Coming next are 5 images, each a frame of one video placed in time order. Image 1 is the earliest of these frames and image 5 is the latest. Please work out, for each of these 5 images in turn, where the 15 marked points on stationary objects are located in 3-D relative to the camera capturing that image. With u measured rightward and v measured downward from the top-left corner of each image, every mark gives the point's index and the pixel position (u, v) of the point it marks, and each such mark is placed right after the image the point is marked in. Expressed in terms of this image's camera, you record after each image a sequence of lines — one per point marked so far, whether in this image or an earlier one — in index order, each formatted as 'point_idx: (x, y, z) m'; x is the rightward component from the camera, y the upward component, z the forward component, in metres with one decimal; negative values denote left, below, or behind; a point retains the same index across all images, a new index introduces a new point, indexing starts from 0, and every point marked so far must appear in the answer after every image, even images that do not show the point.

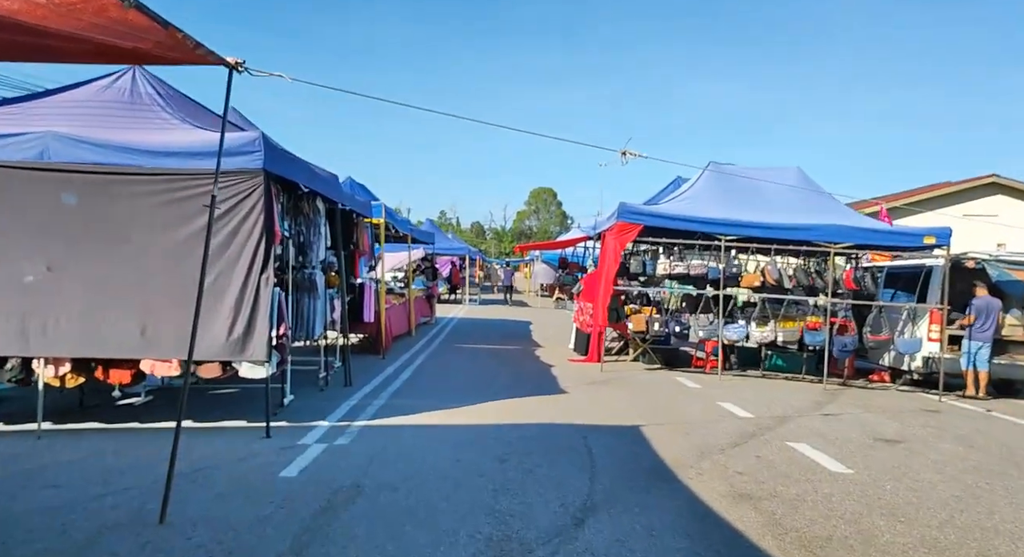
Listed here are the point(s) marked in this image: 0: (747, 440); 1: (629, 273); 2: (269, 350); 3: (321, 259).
0: (+2.4, -1.6, +8.0) m
1: (+2.1, +0.1, +14.1) m
2: (-2.2, -0.6, +7.2) m
3: (-2.6, +0.3, +10.6) m
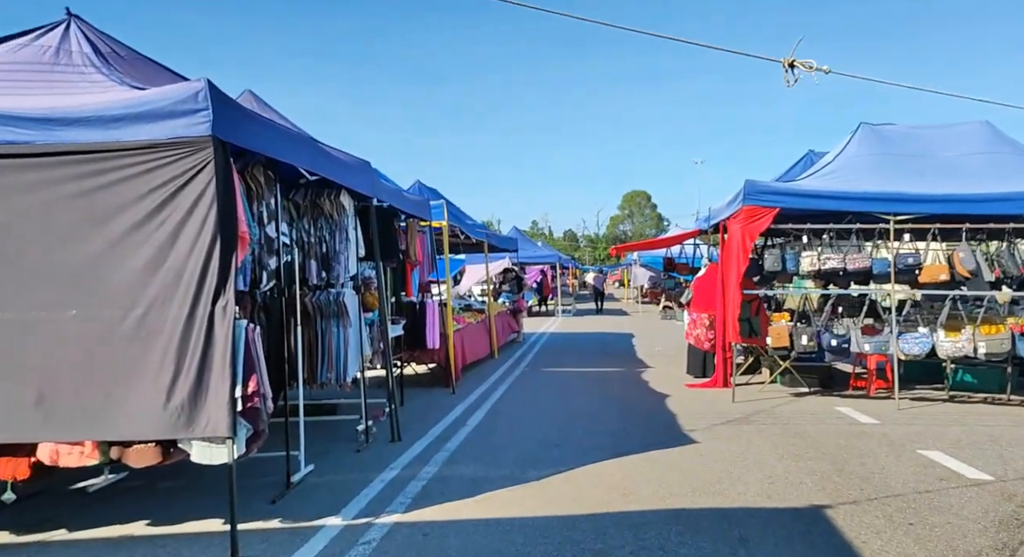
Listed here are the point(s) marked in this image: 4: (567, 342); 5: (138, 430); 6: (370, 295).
0: (+3.1, -1.5, +4.8) m
1: (+3.4, +0.1, +10.9) m
2: (-1.6, -0.8, +4.6) m
3: (-1.6, +0.1, +8.0) m
4: (+1.3, -1.6, +19.6) m
5: (-2.1, -0.9, +4.6) m
6: (-1.5, -0.2, +8.6) m
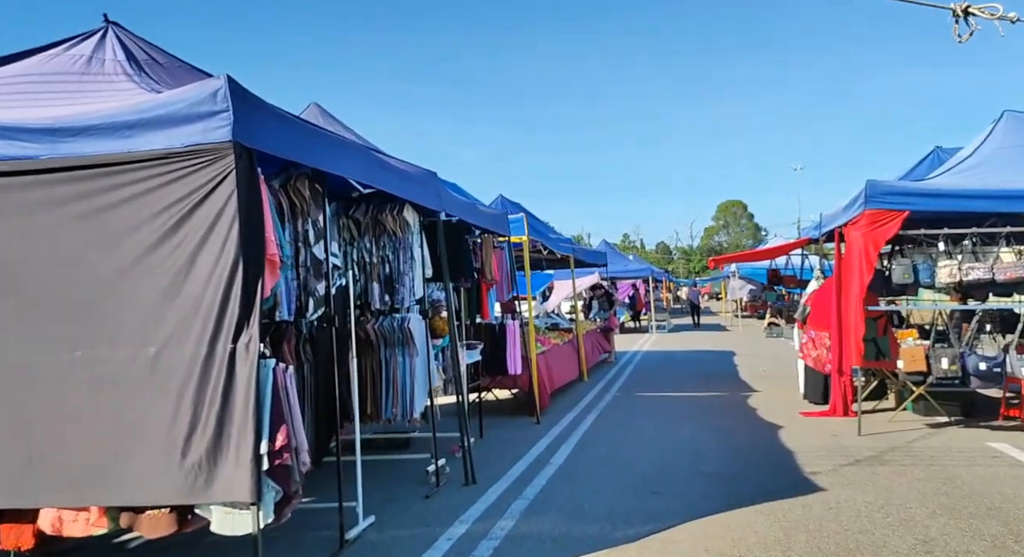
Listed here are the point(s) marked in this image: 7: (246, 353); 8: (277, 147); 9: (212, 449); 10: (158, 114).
0: (+3.5, -1.6, +3.5) m
1: (+4.5, -0.1, +9.5) m
2: (-1.2, -1.0, +3.8) m
3: (-0.9, -0.2, +7.2) m
4: (+3.5, -1.9, +18.4) m
5: (-1.7, -1.0, +3.8) m
6: (-0.7, -0.4, +7.7) m
7: (-1.3, -0.4, +3.9) m
8: (-1.2, +0.7, +4.3) m
9: (-1.4, -0.8, +3.8) m
10: (-1.8, +0.8, +4.0) m
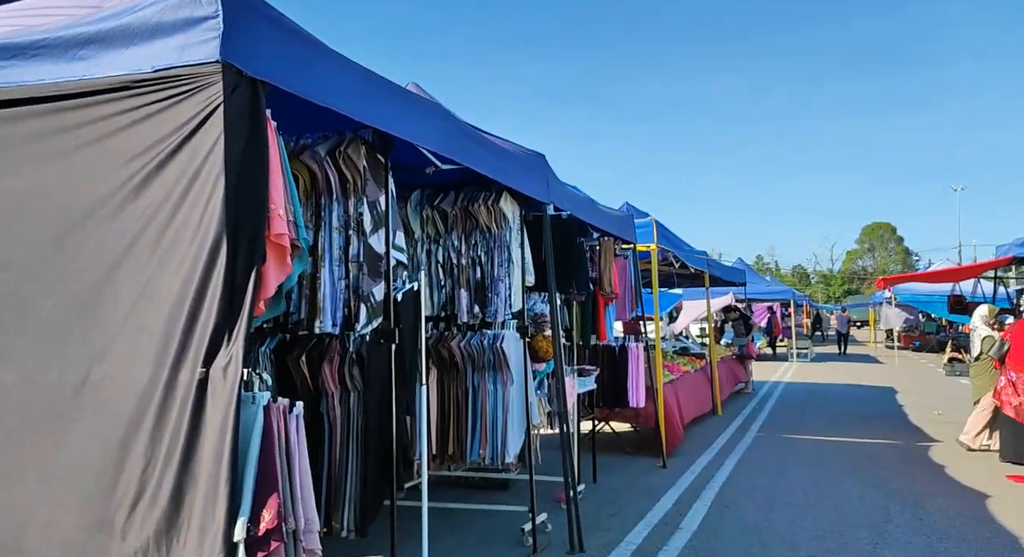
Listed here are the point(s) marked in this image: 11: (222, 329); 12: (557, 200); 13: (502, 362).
0: (+3.7, -1.7, +1.4) m
1: (+5.7, -0.3, +7.2) m
2: (-0.9, -0.9, +2.4) m
3: (0.0, -0.2, +5.7) m
4: (+6.0, -2.4, +16.1) m
5: (-1.4, -1.0, +2.6) m
6: (+0.3, -0.5, +6.3) m
7: (-0.9, -0.3, +2.5) m
8: (-0.8, +0.7, +2.9) m
9: (-1.1, -0.8, +2.5) m
10: (-1.3, +0.9, +2.7) m
11: (-0.9, -0.2, +2.6) m
12: (+0.4, +0.6, +5.9) m
13: (-0.1, -0.6, +5.5) m
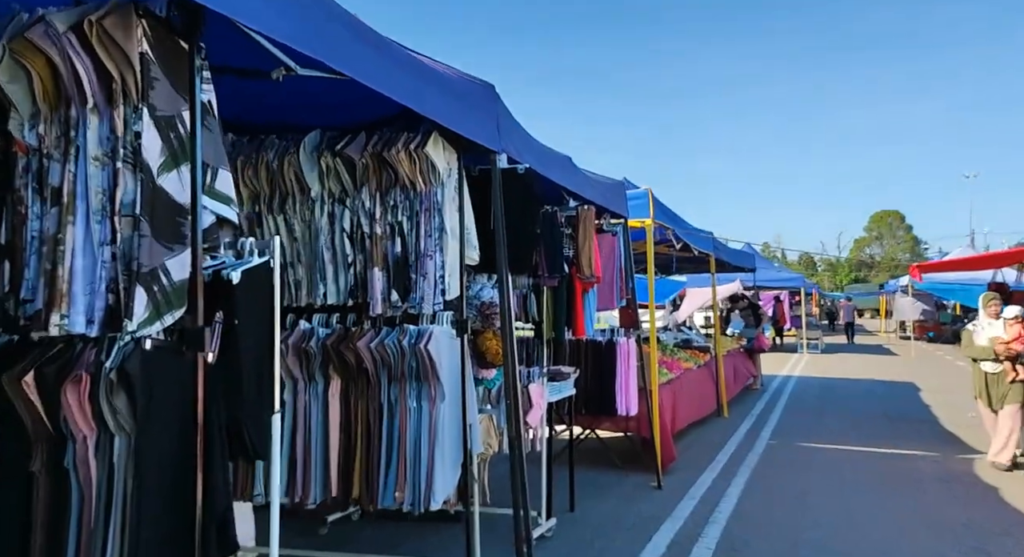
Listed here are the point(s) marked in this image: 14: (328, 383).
0: (+3.3, -1.7, -0.2) m
1: (+5.3, -0.2, +5.6) m
2: (-1.2, -0.9, +0.9) m
3: (-0.3, -0.1, +4.1) m
4: (+5.7, -2.1, +14.5) m
5: (-1.8, -0.9, +1.0) m
6: (-0.1, -0.3, +4.7) m
7: (-1.3, -0.2, +0.9) m
8: (-1.1, +0.8, +1.3) m
9: (-1.5, -0.7, +0.9) m
10: (-1.7, +1.0, +1.1) m
11: (-1.3, -0.1, +1.0) m
12: (0.0, +0.7, +4.3) m
13: (-0.4, -0.5, +3.9) m
14: (-1.0, -0.5, +4.1) m
